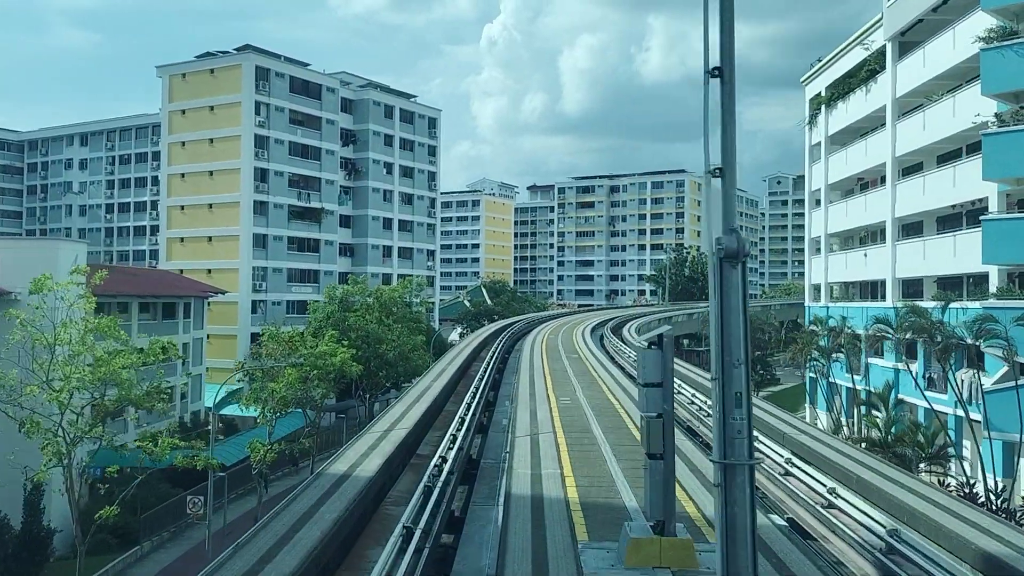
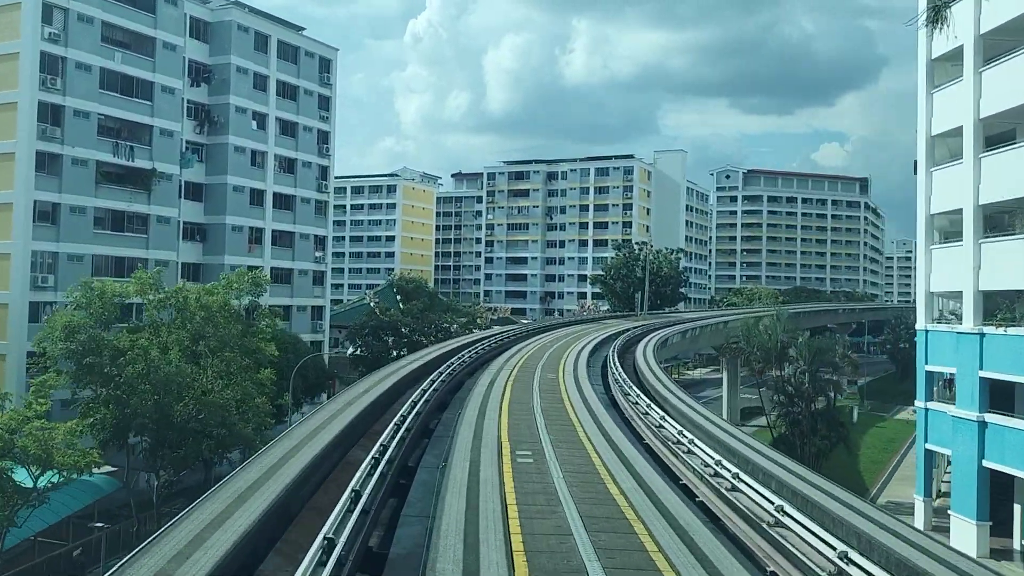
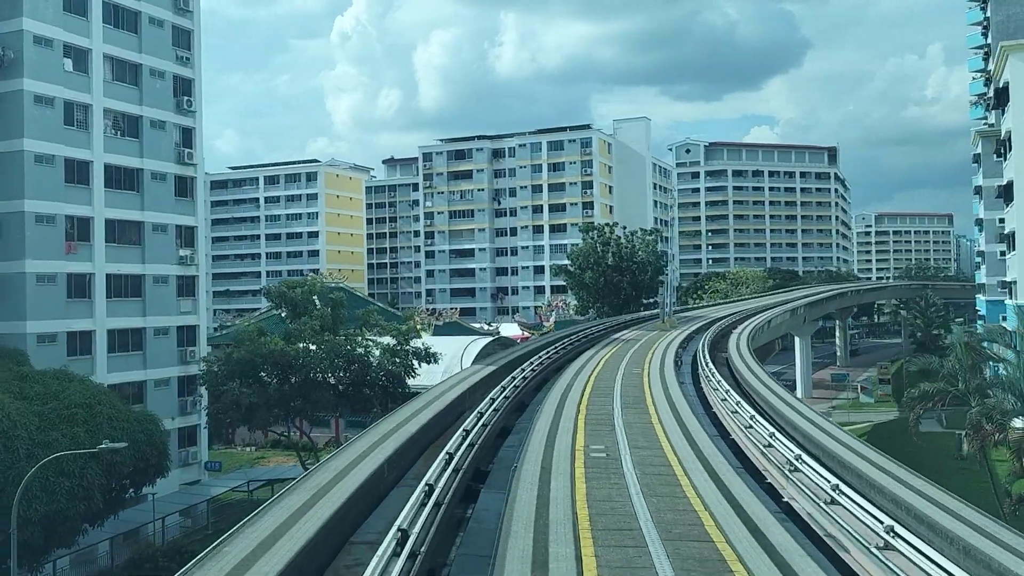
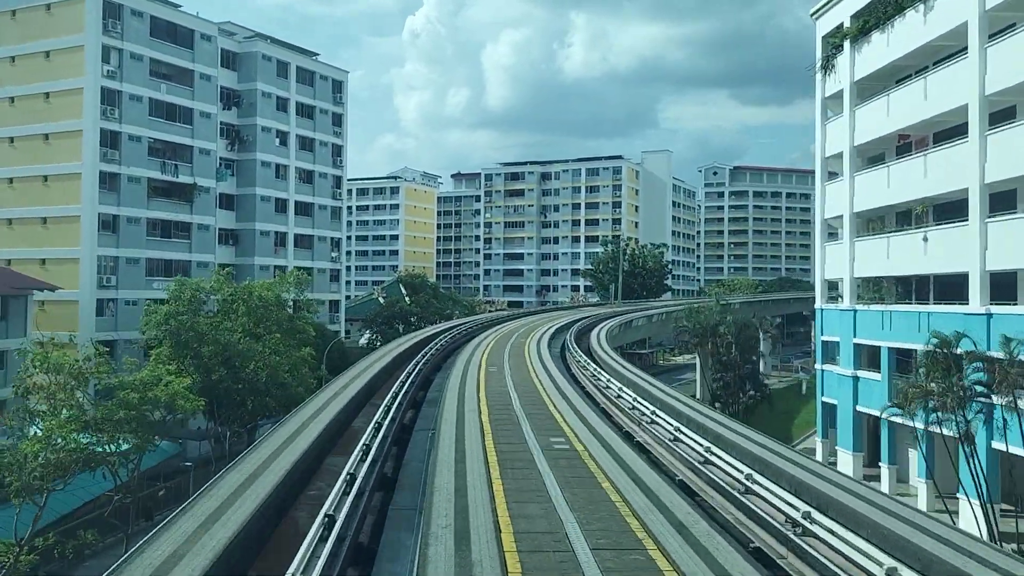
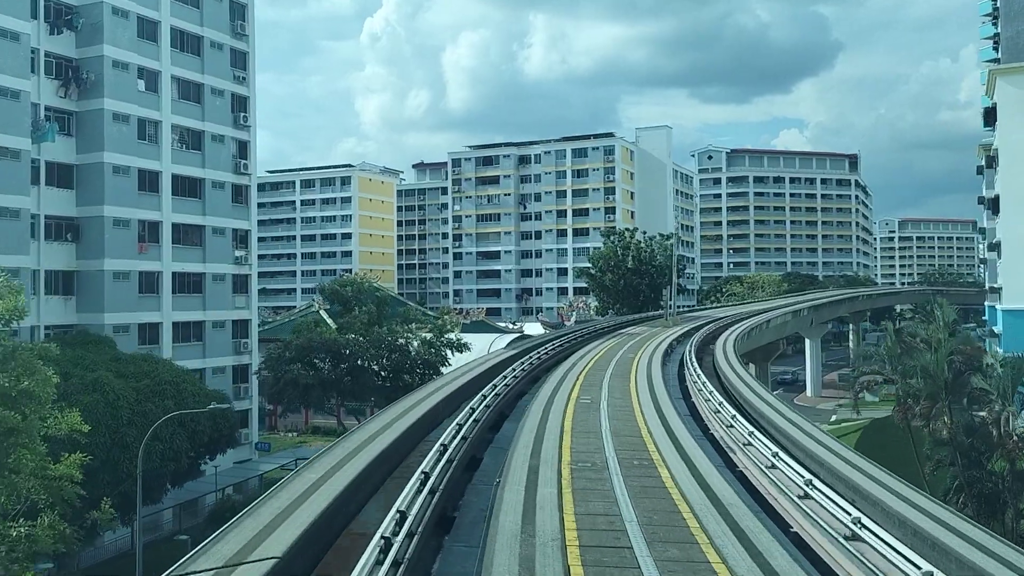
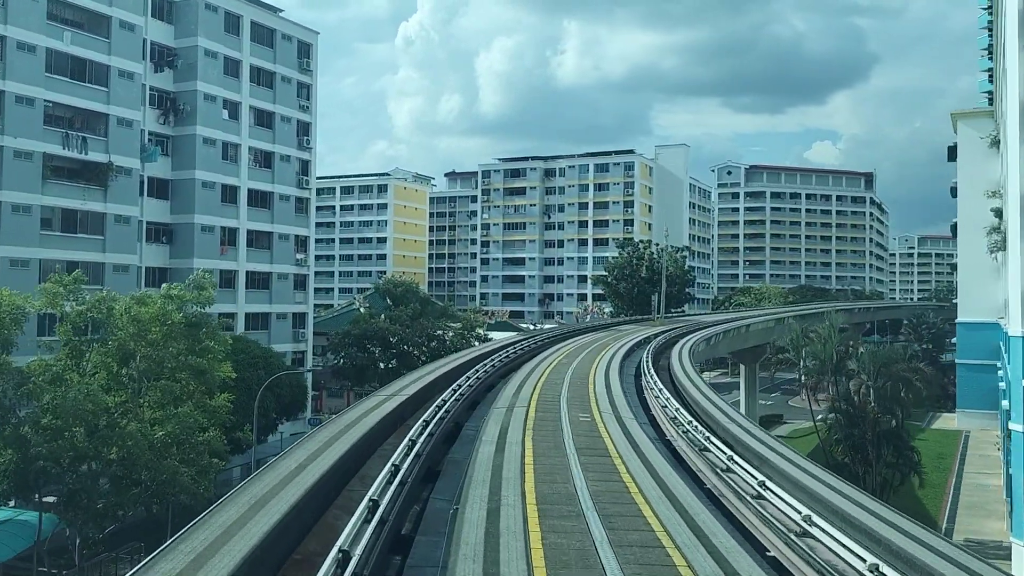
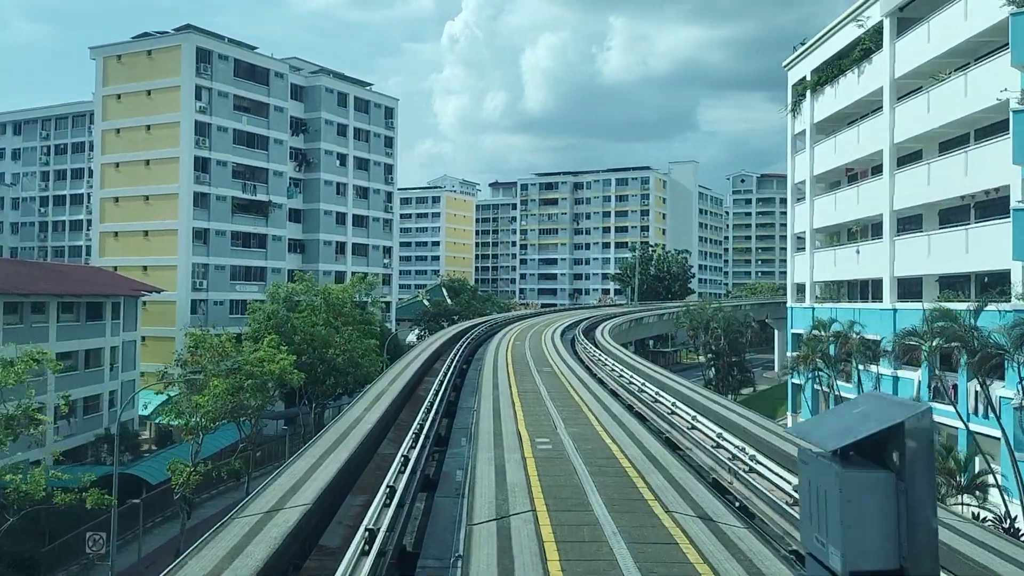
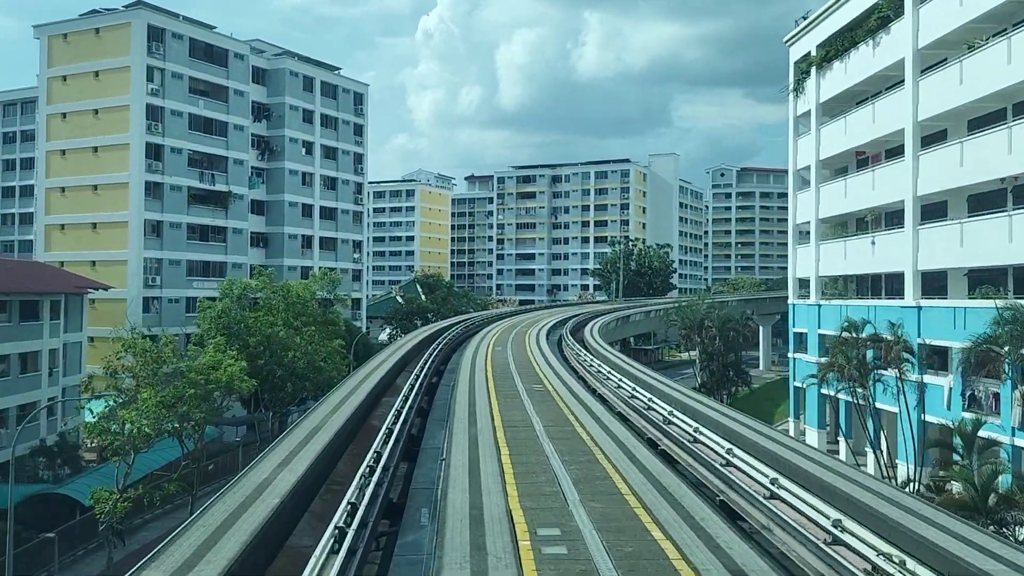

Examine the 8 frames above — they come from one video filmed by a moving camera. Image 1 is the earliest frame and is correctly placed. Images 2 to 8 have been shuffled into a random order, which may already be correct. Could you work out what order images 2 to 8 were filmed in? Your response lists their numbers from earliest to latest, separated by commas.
7, 8, 4, 2, 6, 5, 3
